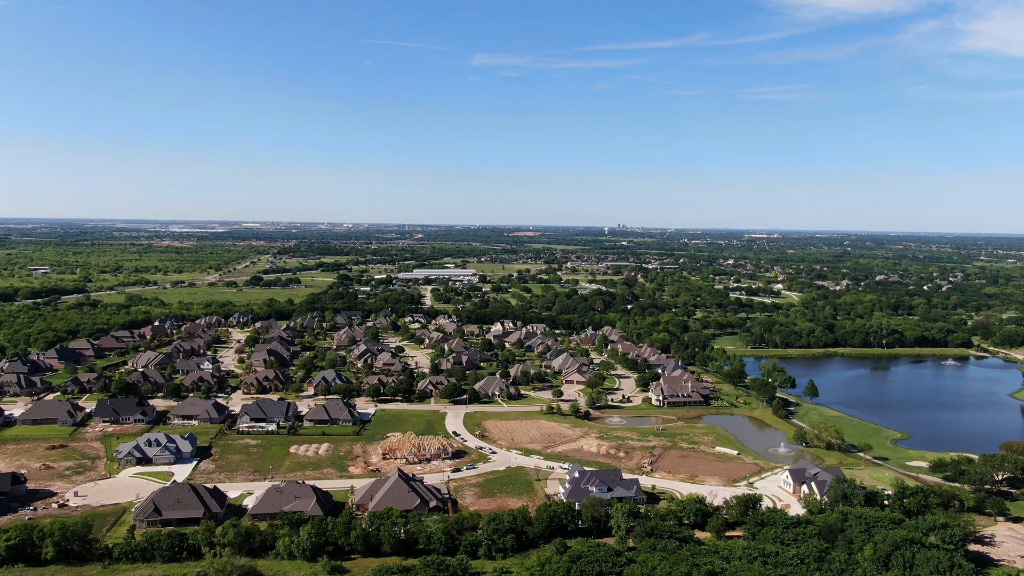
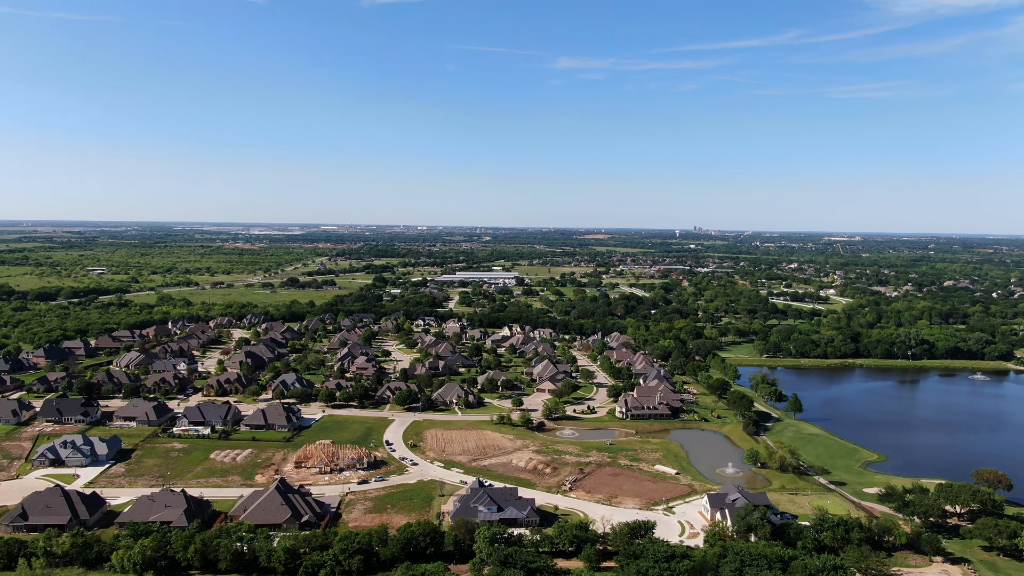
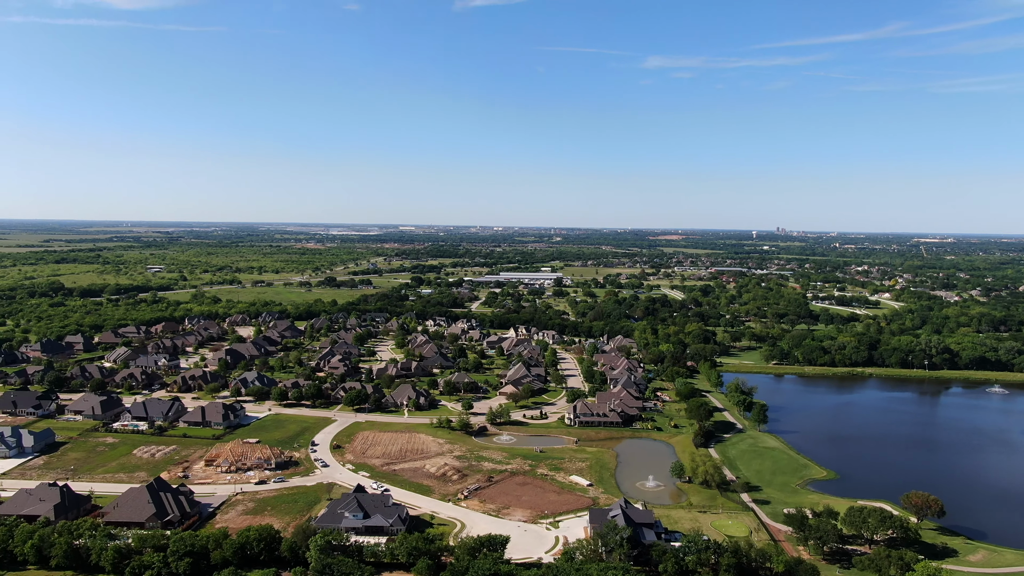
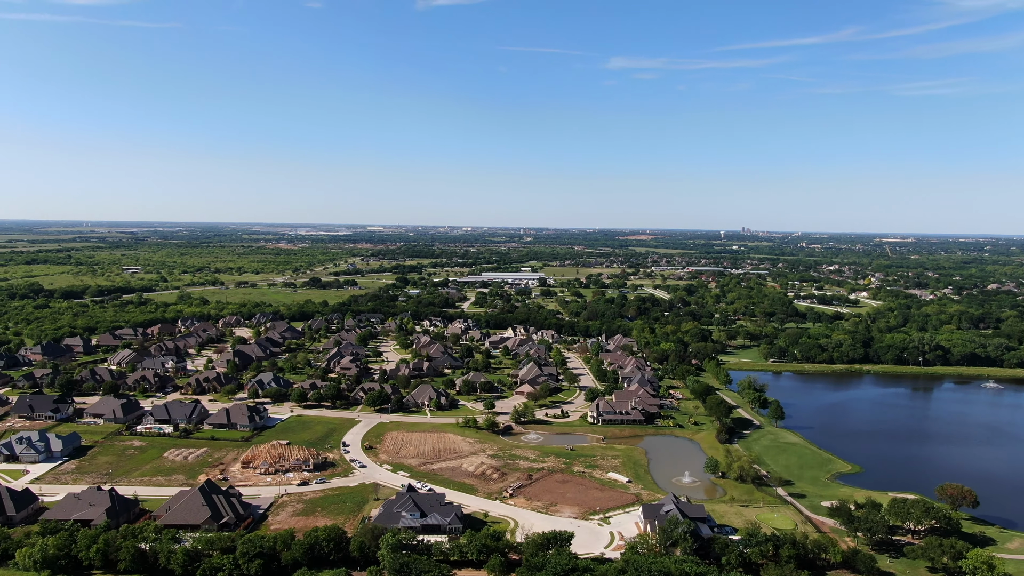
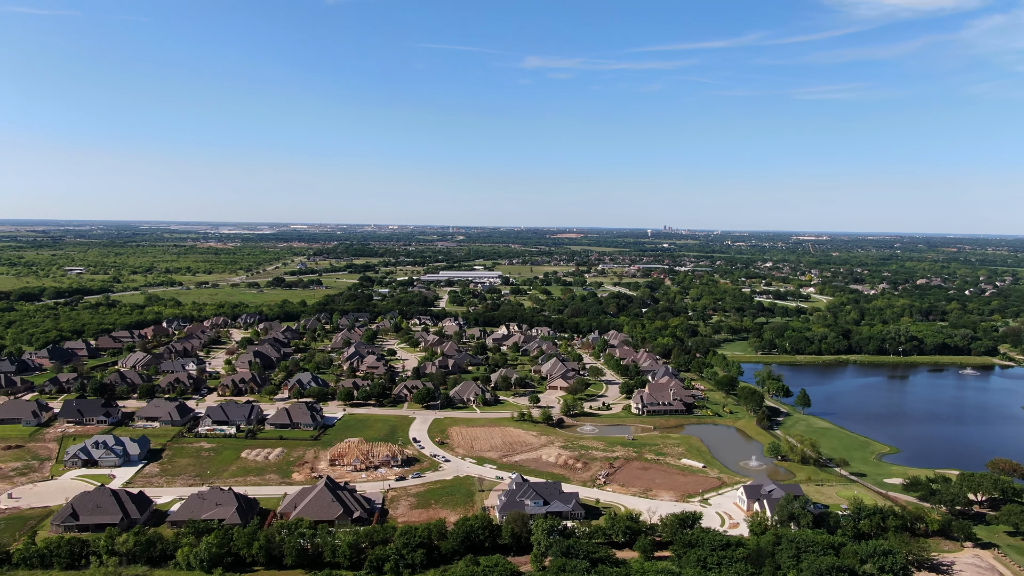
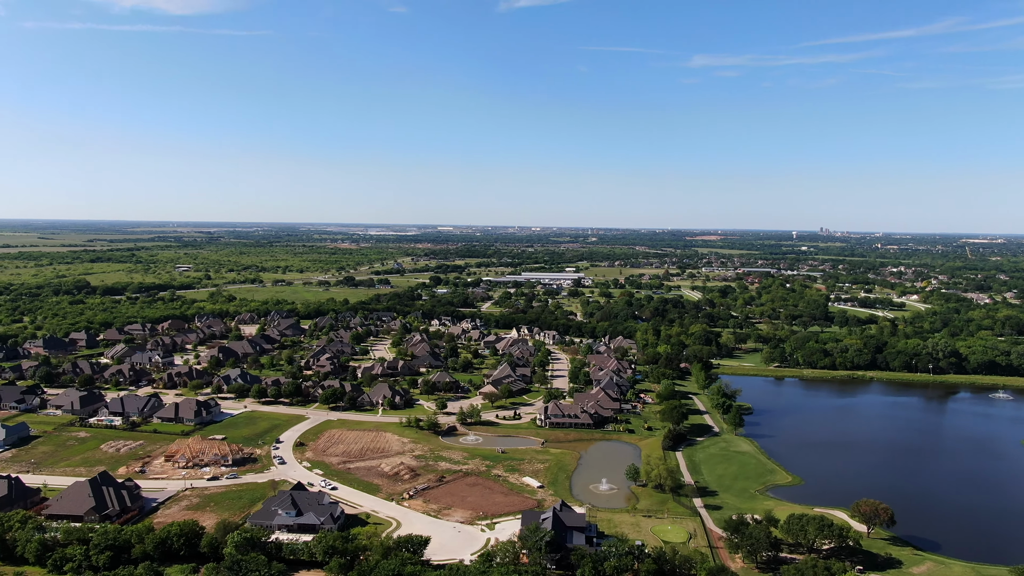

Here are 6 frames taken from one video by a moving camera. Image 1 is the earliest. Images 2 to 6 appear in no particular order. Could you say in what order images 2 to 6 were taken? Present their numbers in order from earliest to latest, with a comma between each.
5, 2, 4, 3, 6
